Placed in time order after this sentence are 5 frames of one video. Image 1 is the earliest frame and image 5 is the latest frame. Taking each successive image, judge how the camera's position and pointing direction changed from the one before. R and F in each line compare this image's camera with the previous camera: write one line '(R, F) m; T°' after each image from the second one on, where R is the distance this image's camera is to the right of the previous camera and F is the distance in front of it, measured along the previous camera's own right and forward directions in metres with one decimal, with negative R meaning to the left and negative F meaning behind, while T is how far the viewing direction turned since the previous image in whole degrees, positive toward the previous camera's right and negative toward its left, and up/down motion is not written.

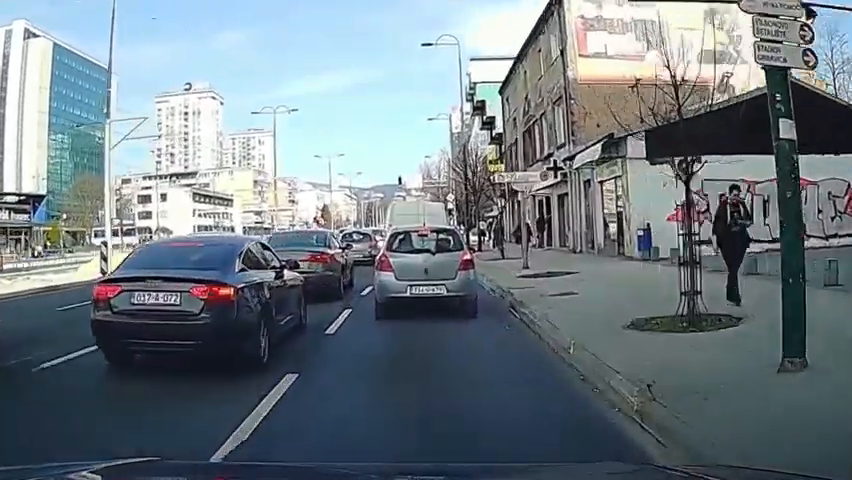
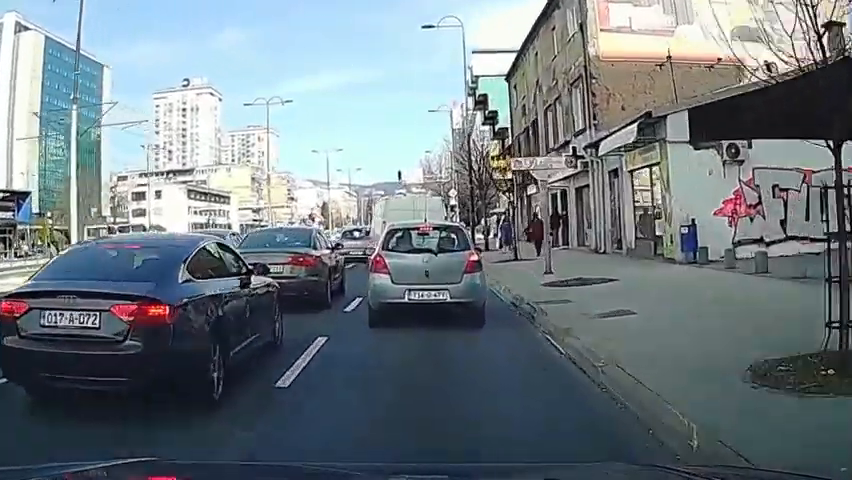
(0.0, +2.1) m; 0°
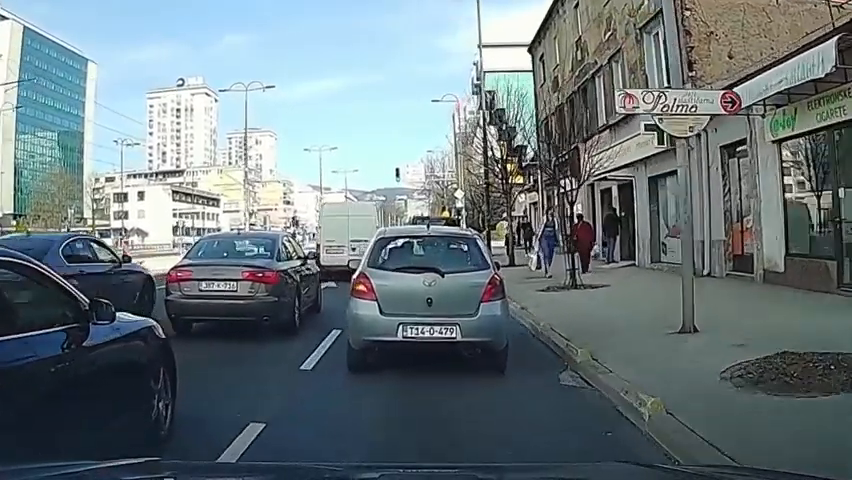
(0.0, +5.2) m; 0°
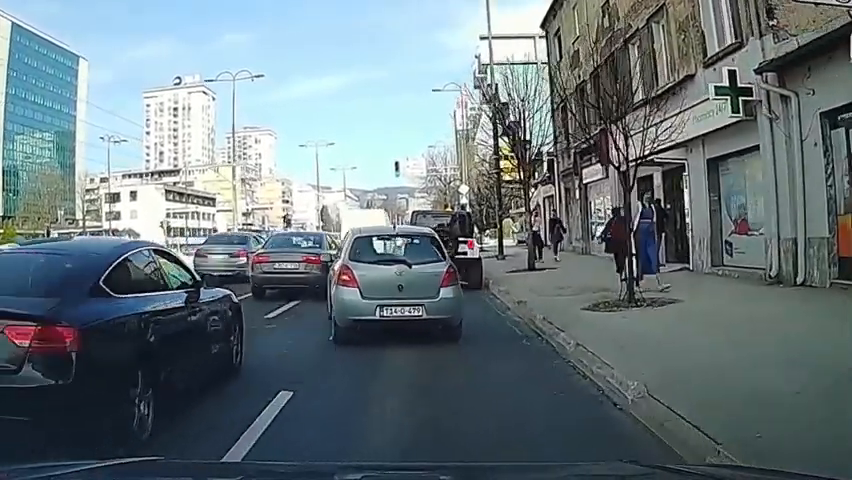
(0.0, +2.2) m; 0°
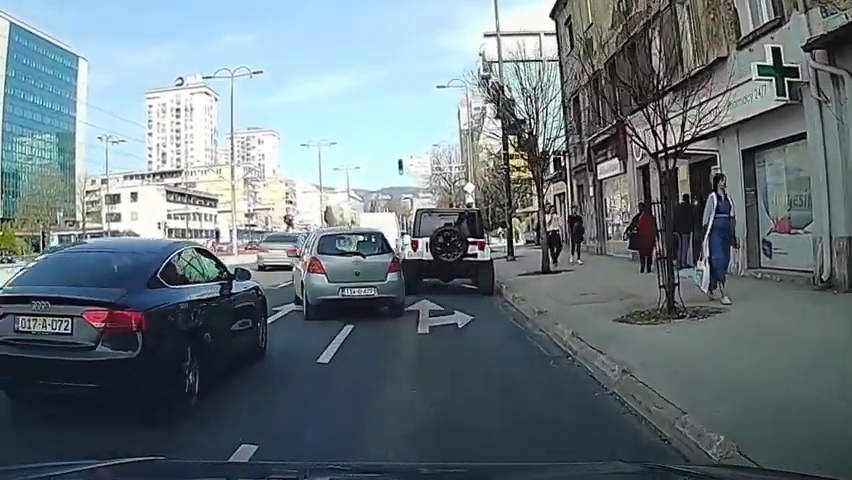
(0.0, +0.8) m; 0°
